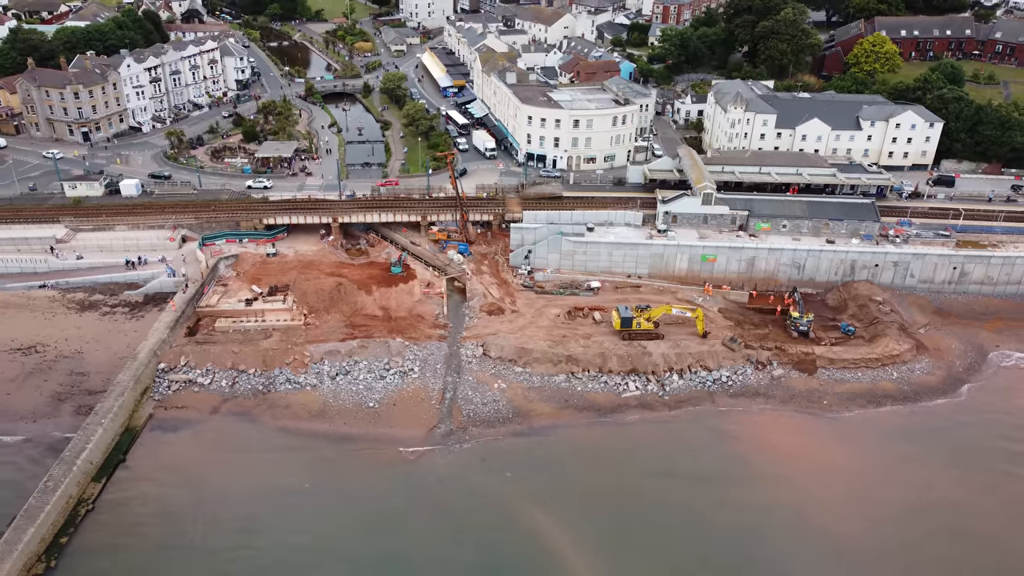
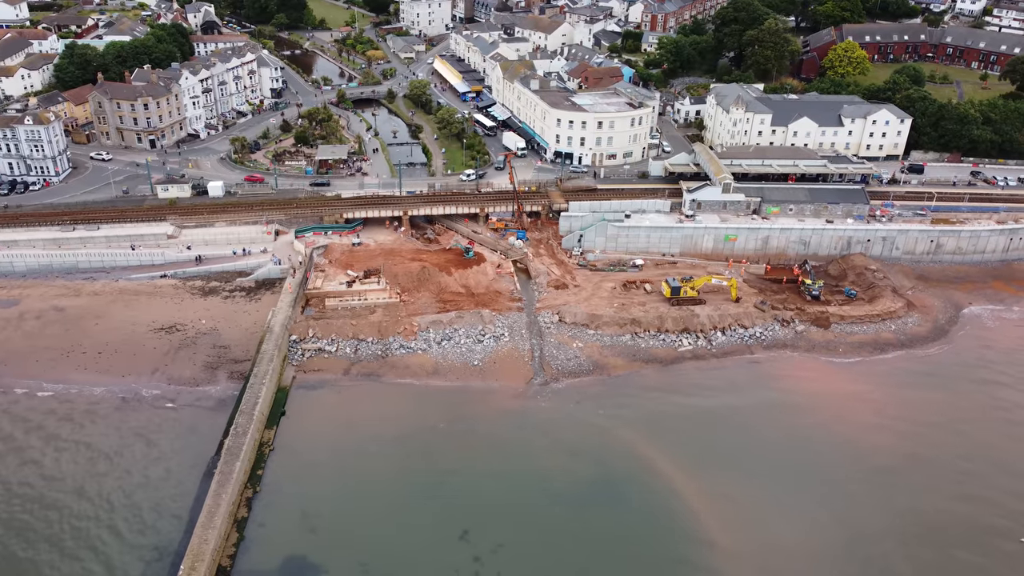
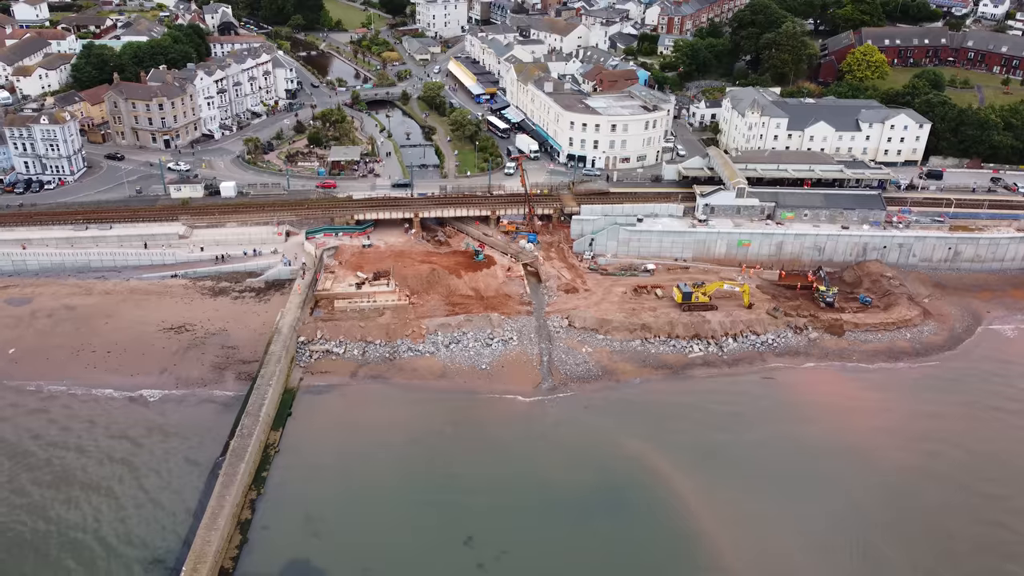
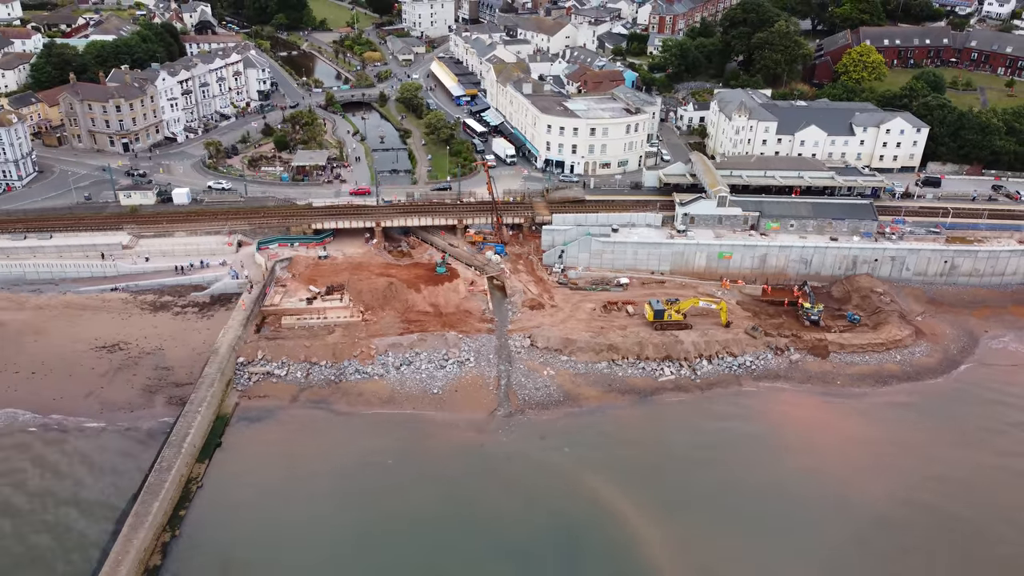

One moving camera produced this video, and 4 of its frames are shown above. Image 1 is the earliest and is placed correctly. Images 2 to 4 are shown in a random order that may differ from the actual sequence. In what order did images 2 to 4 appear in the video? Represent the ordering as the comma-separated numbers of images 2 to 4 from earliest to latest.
4, 3, 2
